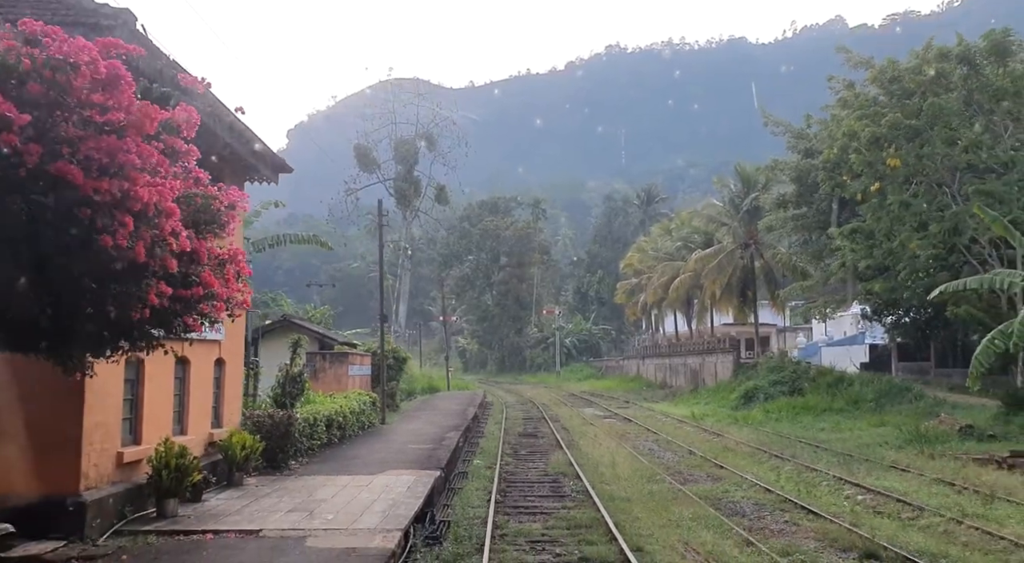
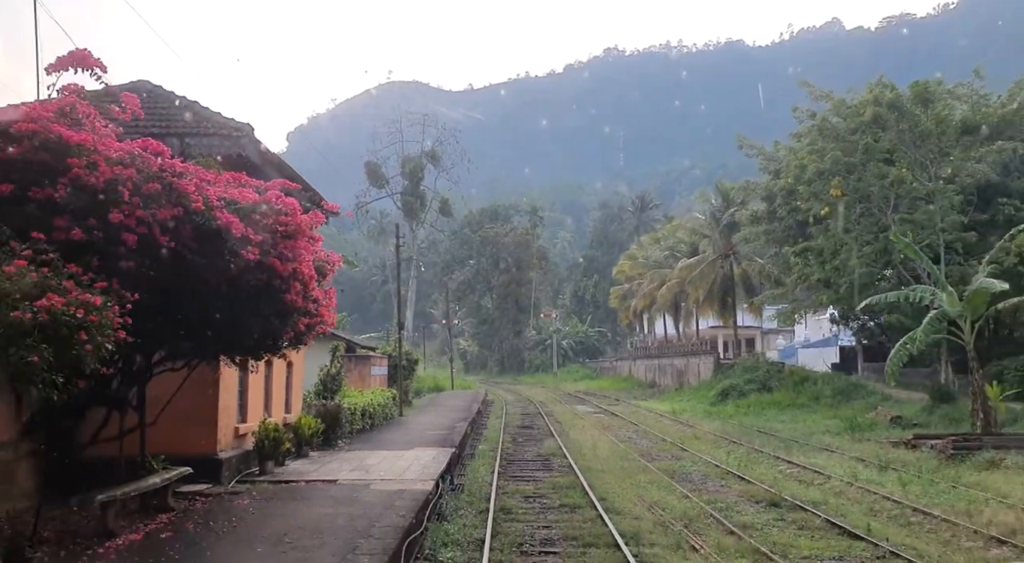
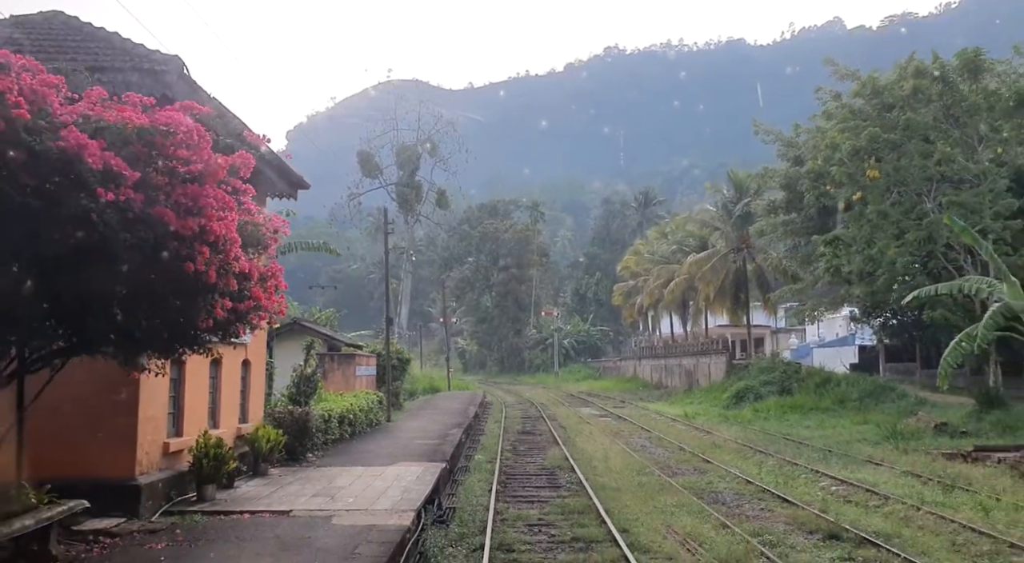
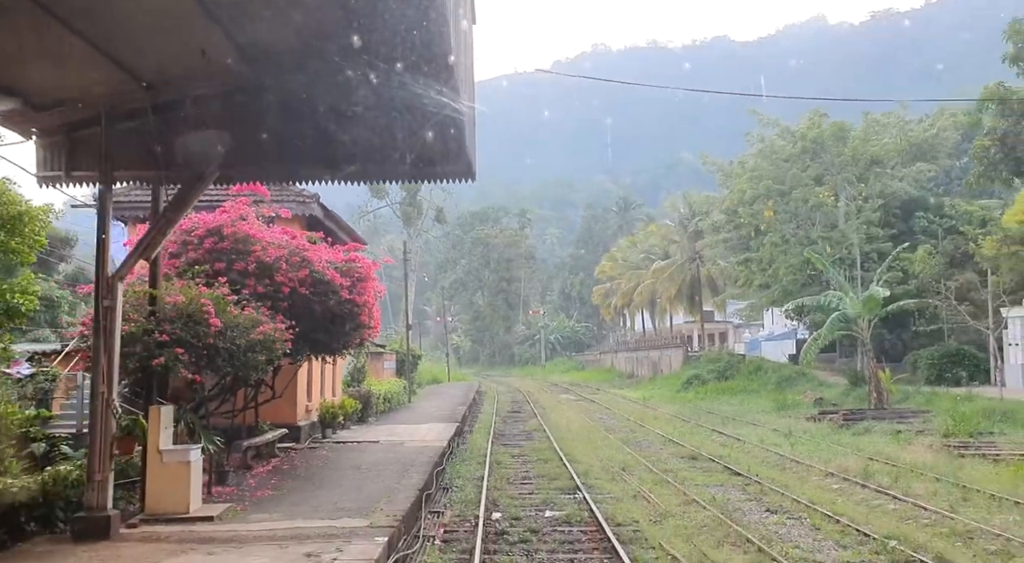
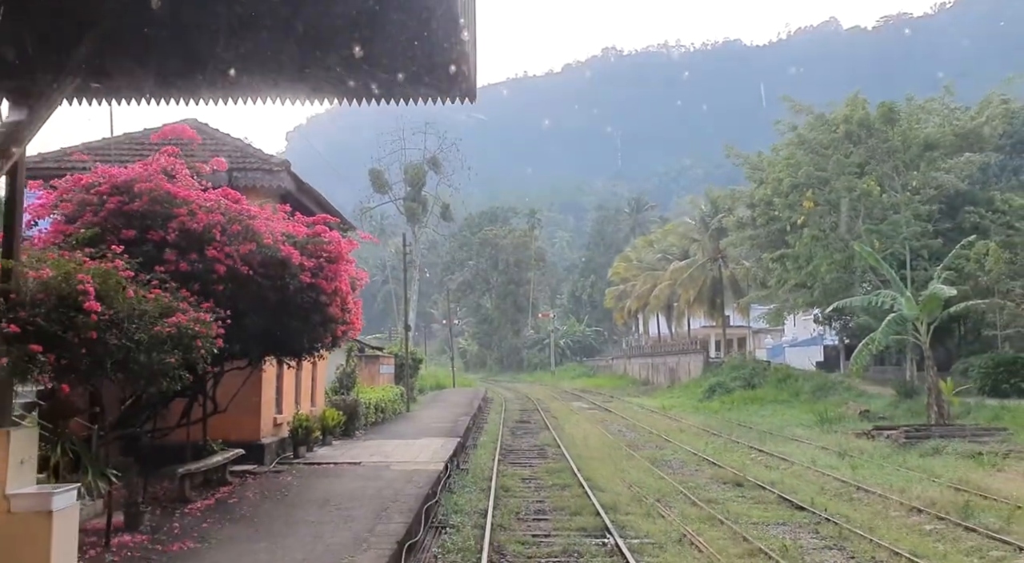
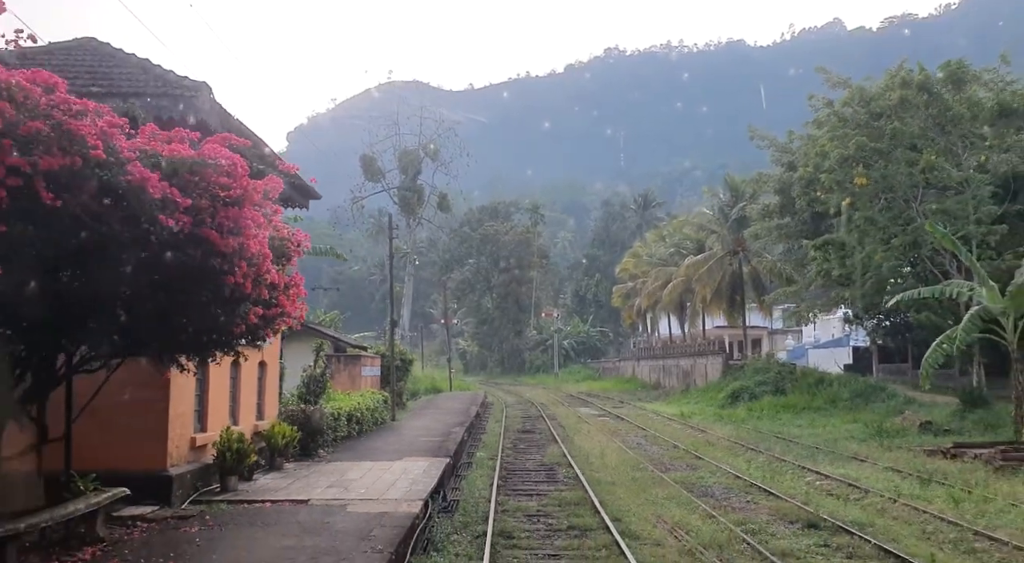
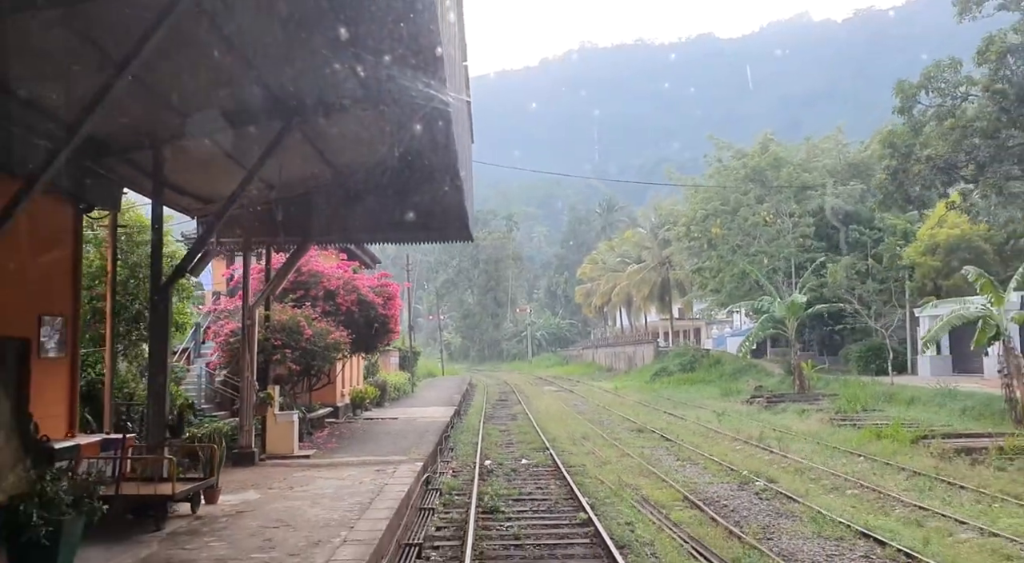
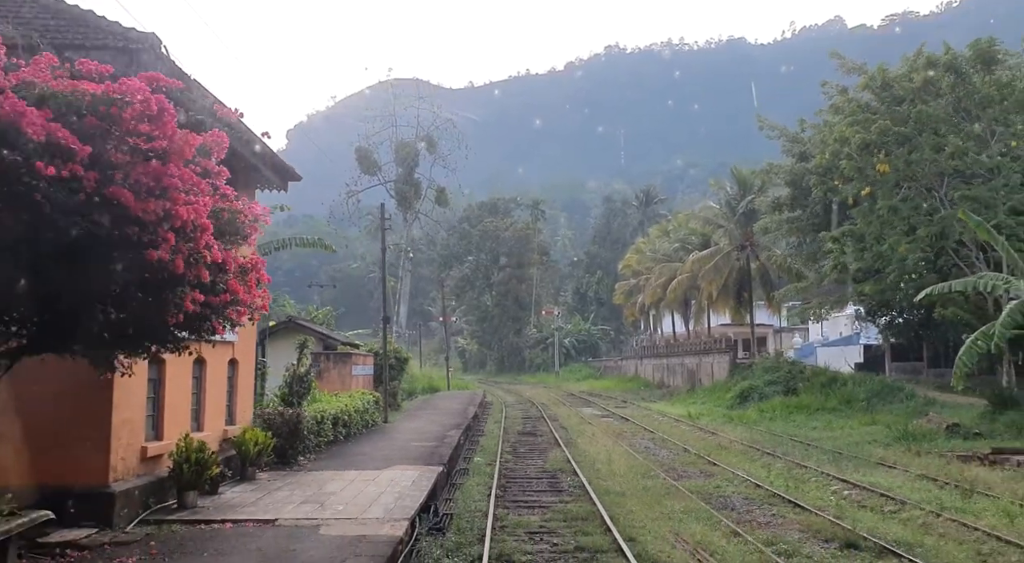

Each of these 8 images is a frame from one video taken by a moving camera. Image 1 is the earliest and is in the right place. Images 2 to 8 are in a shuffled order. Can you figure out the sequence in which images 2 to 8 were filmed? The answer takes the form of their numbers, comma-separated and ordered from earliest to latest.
8, 3, 6, 2, 5, 4, 7
